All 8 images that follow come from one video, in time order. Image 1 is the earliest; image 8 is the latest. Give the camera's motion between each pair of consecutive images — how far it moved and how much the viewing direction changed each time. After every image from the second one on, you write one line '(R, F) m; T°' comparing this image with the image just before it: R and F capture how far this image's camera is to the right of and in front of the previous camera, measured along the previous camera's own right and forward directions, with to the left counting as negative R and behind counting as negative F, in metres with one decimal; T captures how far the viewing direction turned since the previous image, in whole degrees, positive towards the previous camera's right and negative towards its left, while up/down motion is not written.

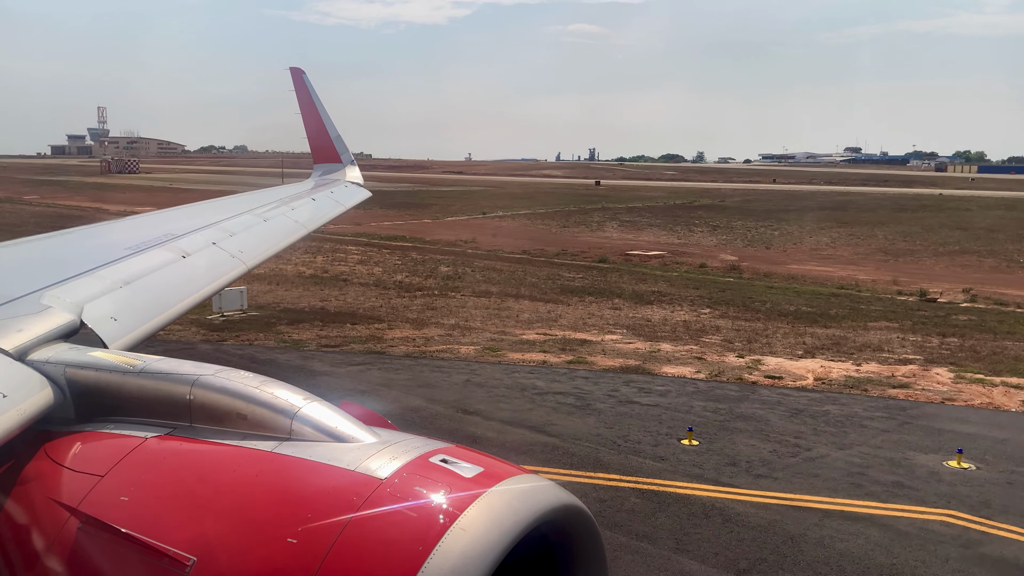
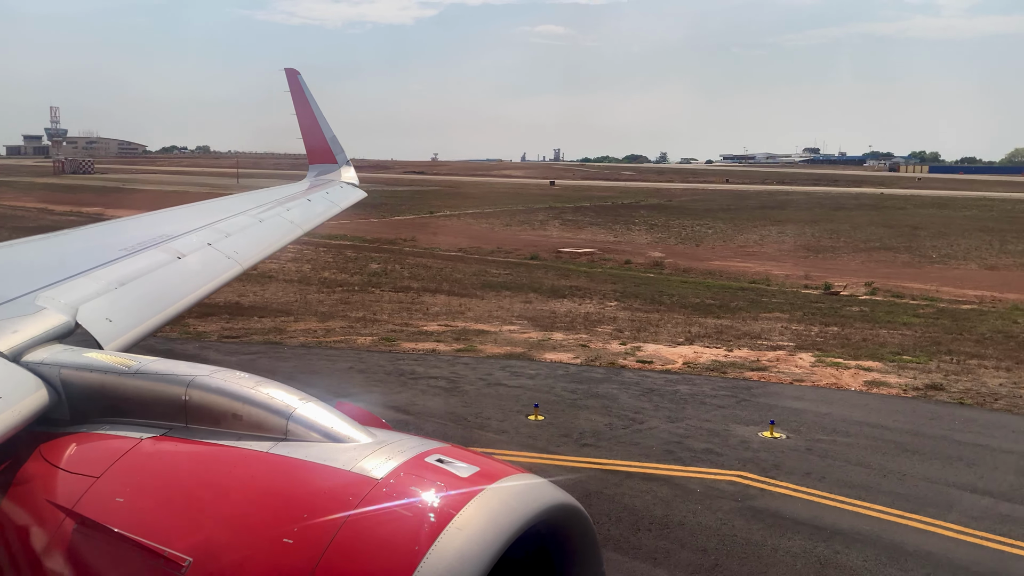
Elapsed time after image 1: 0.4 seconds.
(+1.2, -0.8) m; +2°
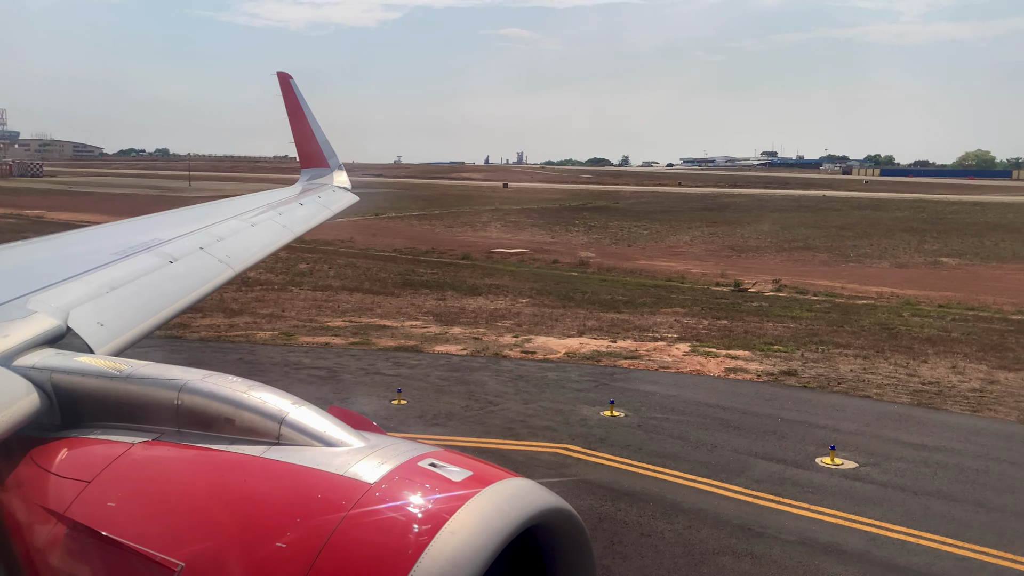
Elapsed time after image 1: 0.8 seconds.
(+1.2, -0.7) m; +2°
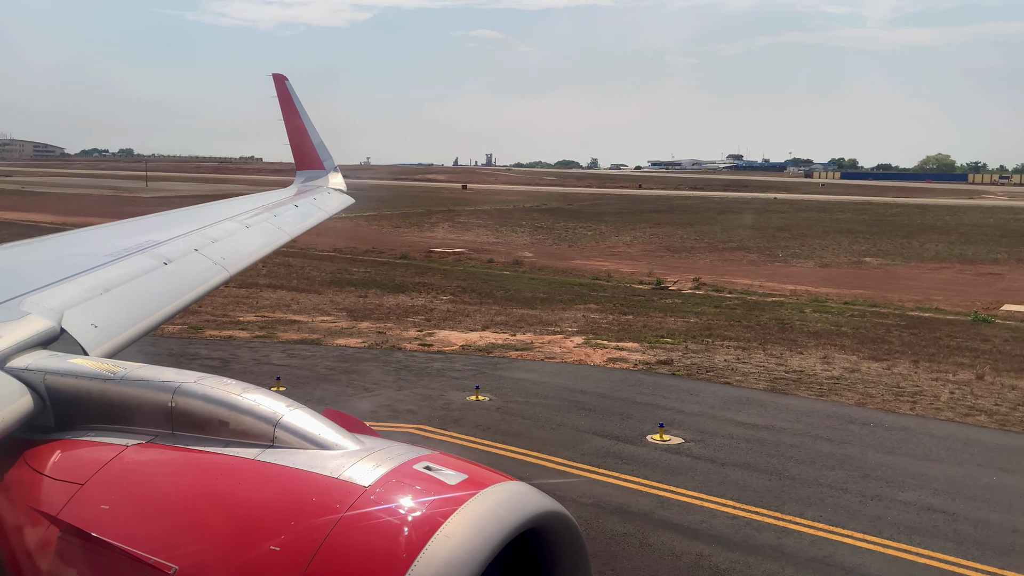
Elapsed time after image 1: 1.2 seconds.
(+1.3, -0.7) m; +2°
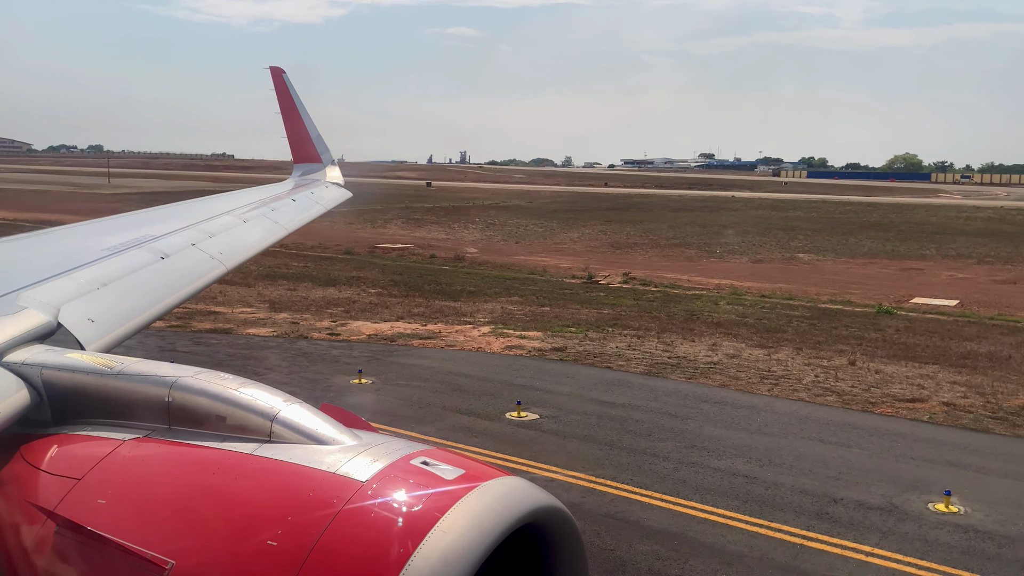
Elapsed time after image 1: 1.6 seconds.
(+1.3, -0.7) m; +2°
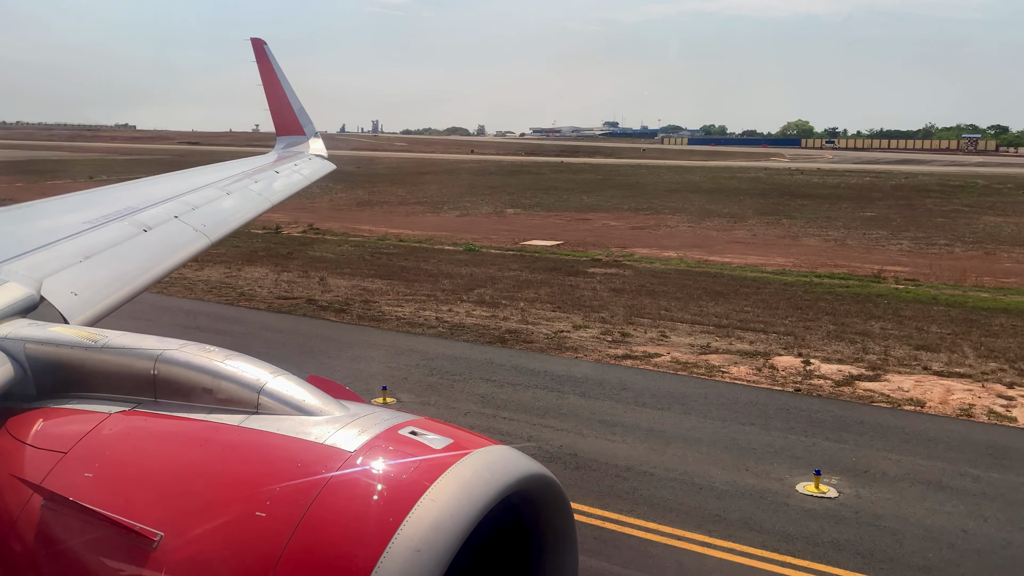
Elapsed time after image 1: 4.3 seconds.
(+8.4, -4.5) m; +4°
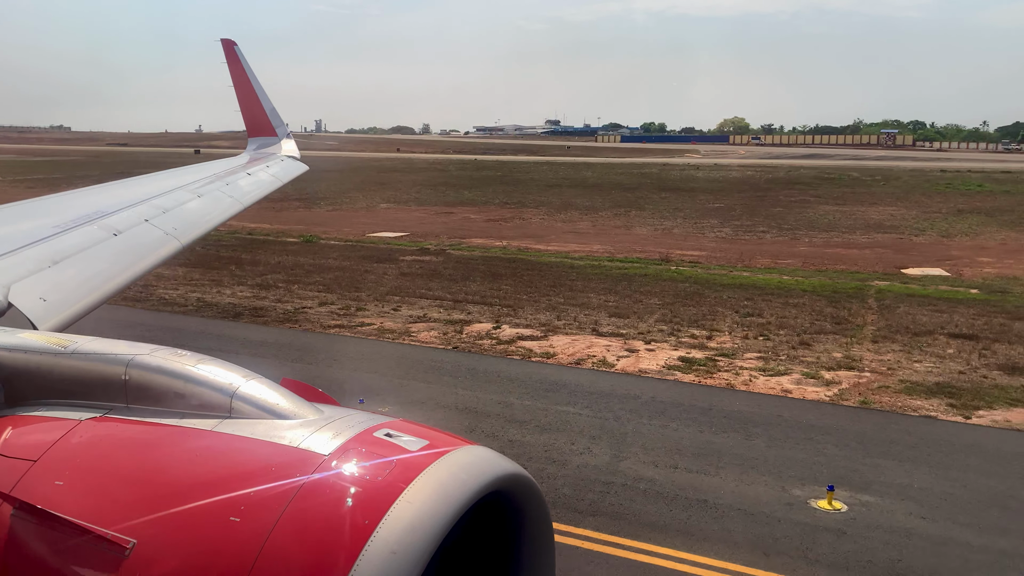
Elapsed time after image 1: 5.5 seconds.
(+3.8, -1.8) m; +3°
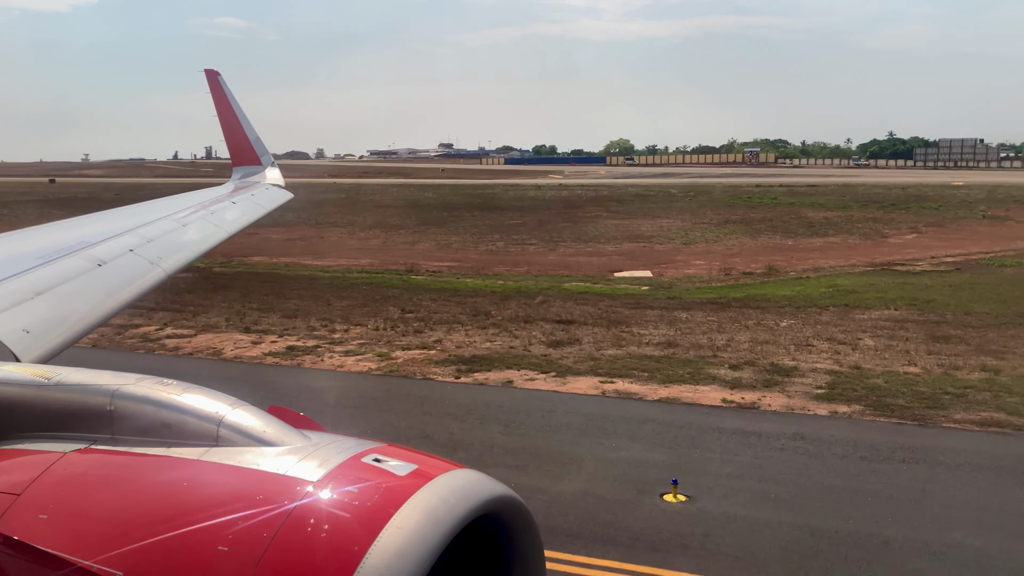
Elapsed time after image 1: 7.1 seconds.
(+4.7, -2.6) m; +6°
